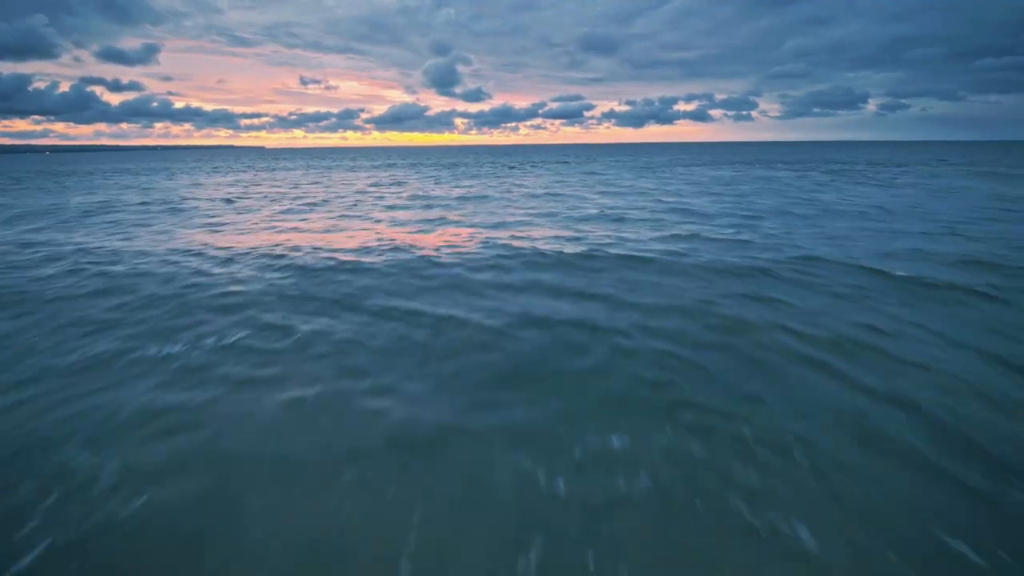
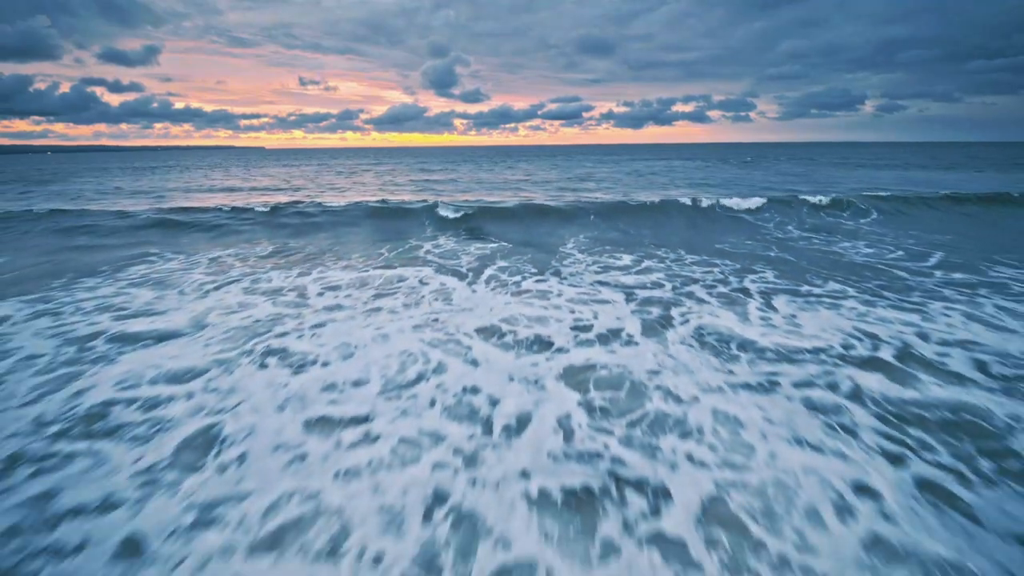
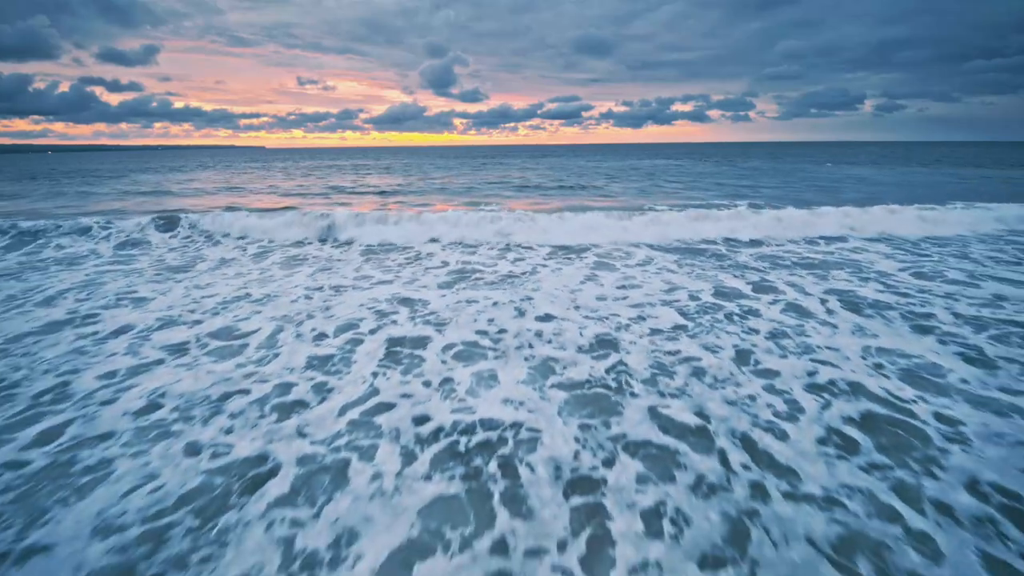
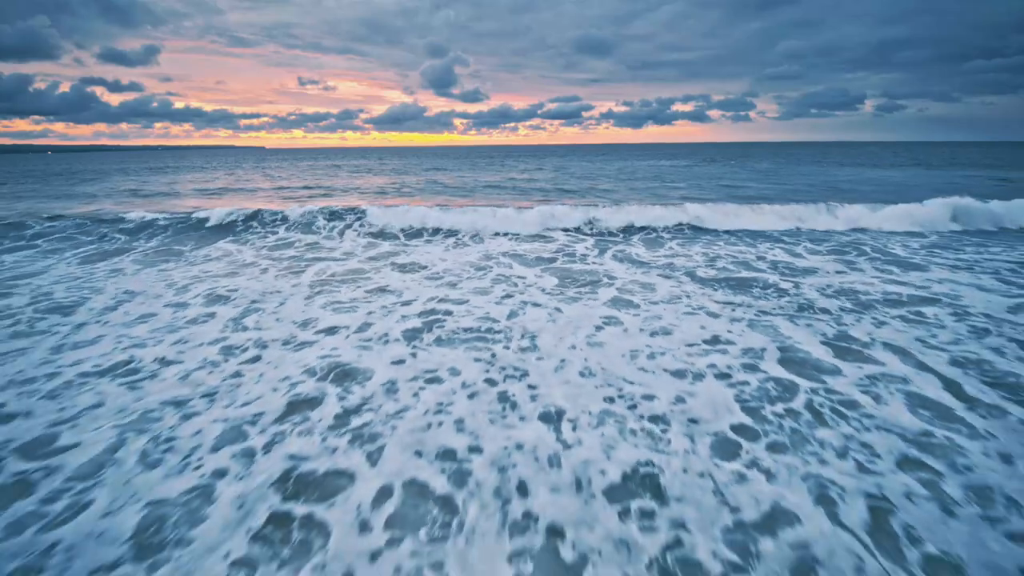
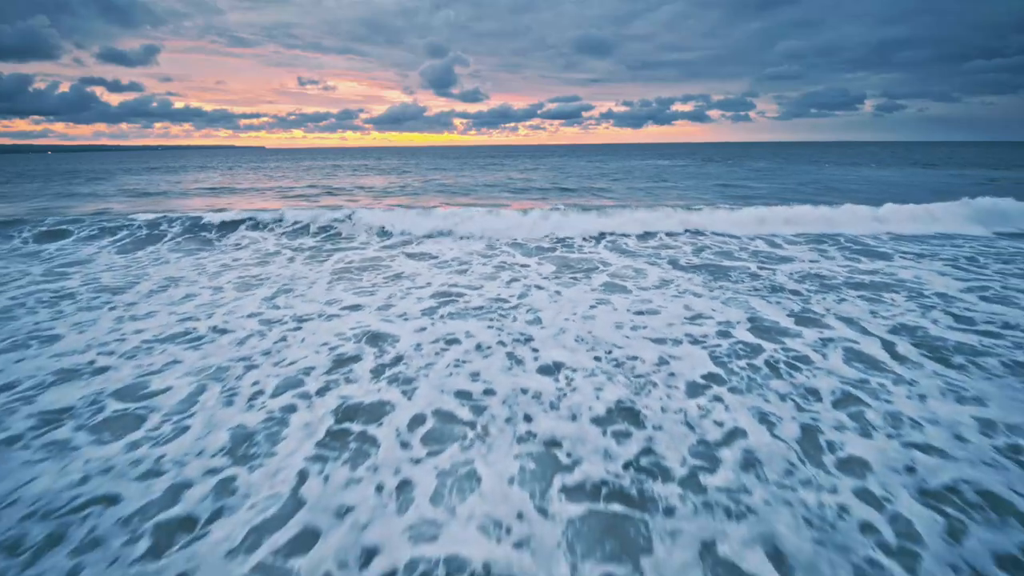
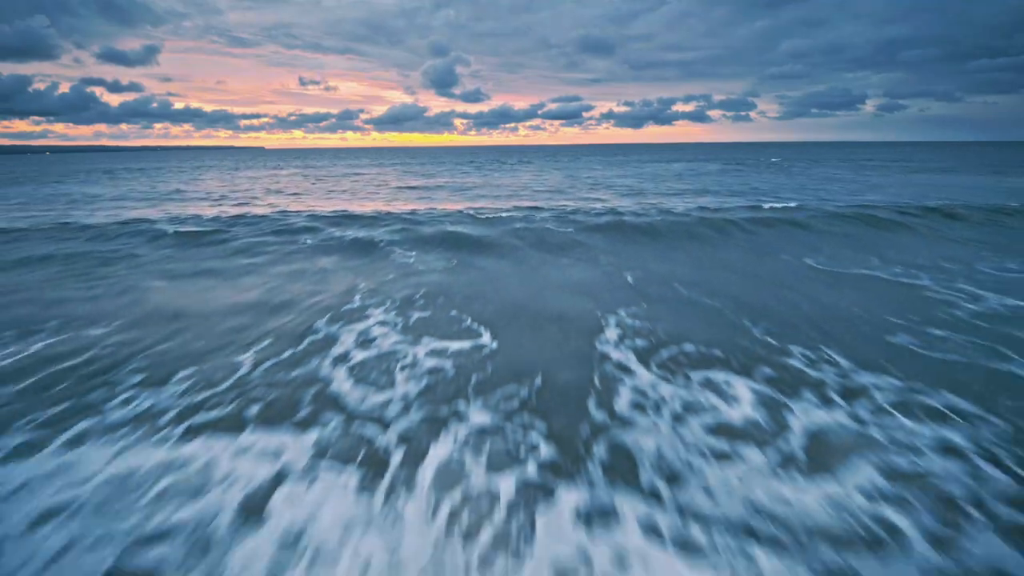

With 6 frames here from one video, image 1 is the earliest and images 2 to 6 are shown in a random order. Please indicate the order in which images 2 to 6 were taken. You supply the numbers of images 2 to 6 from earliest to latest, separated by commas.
6, 2, 4, 5, 3
